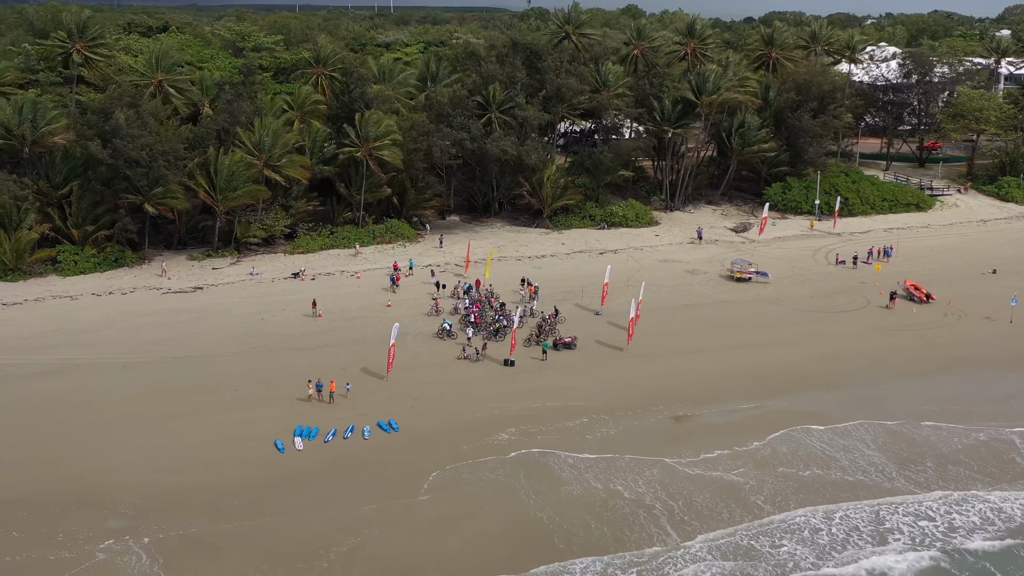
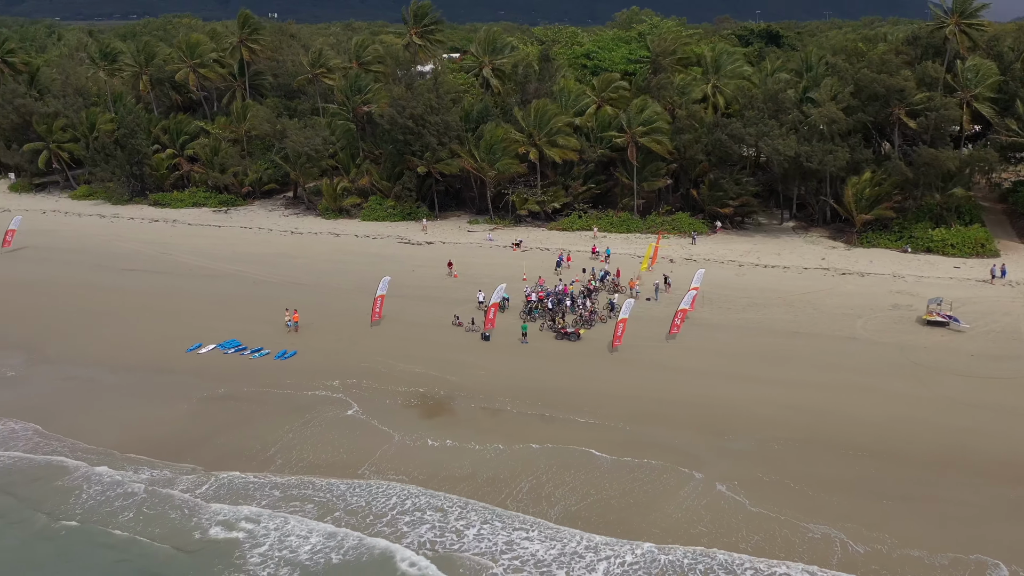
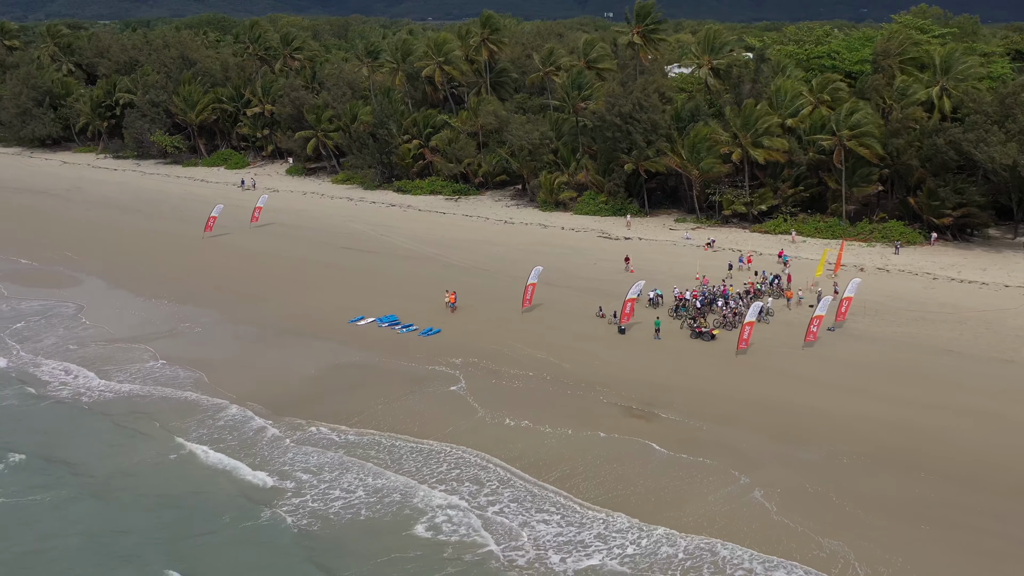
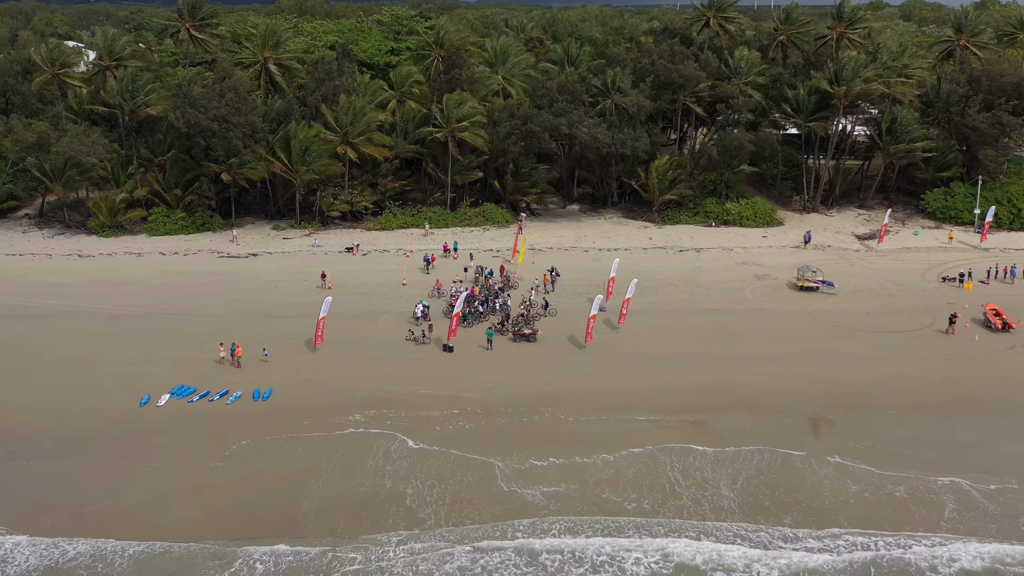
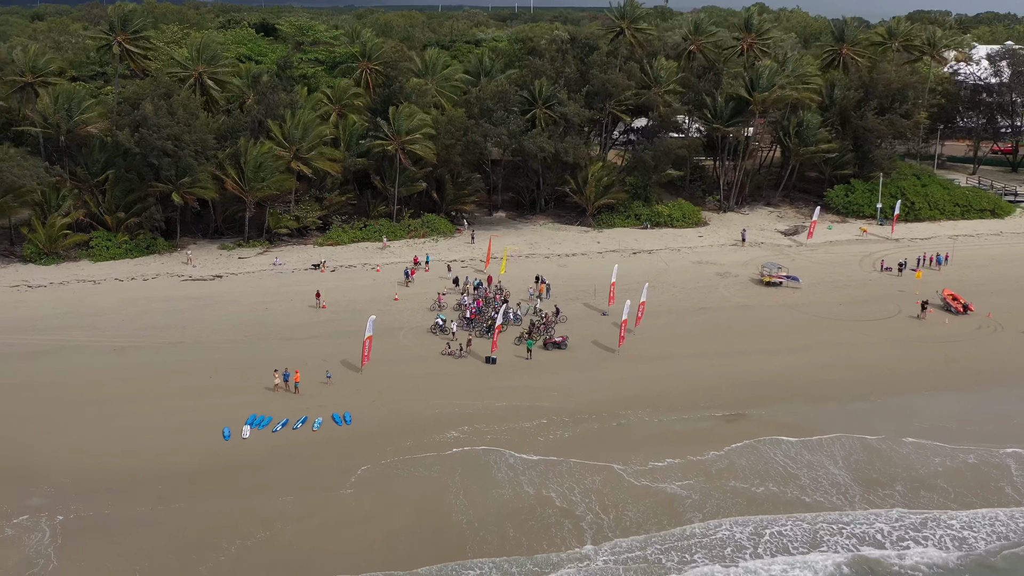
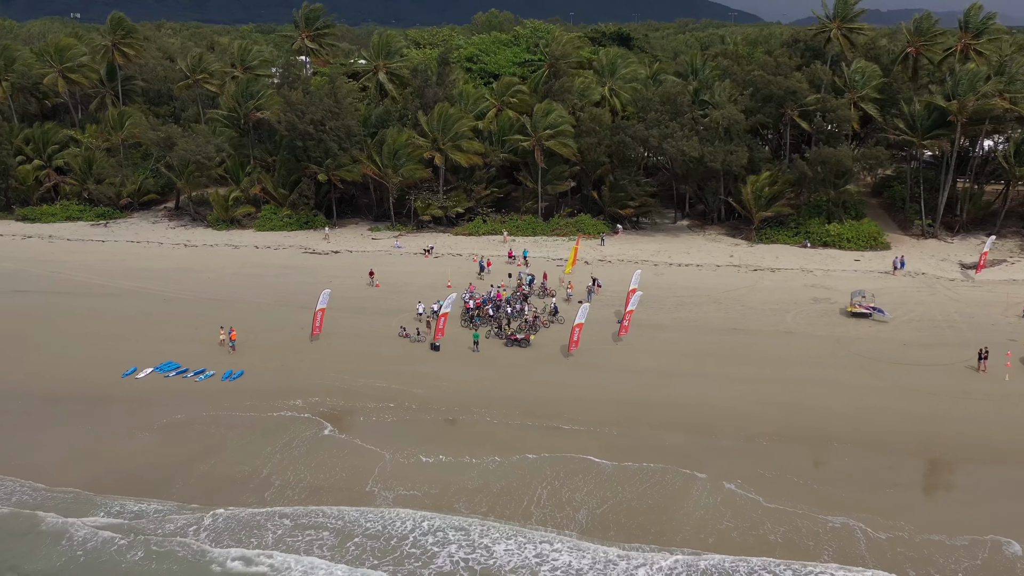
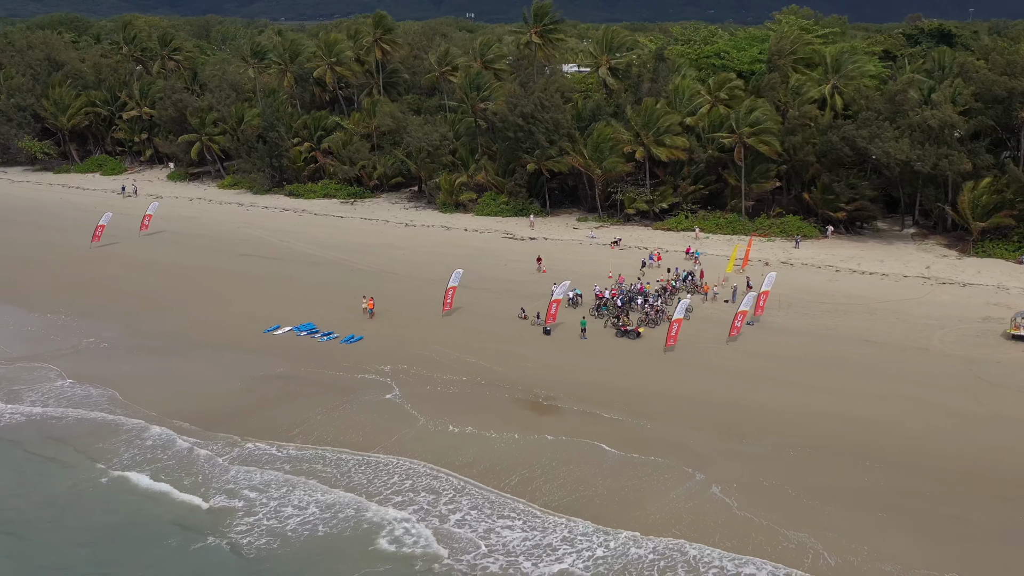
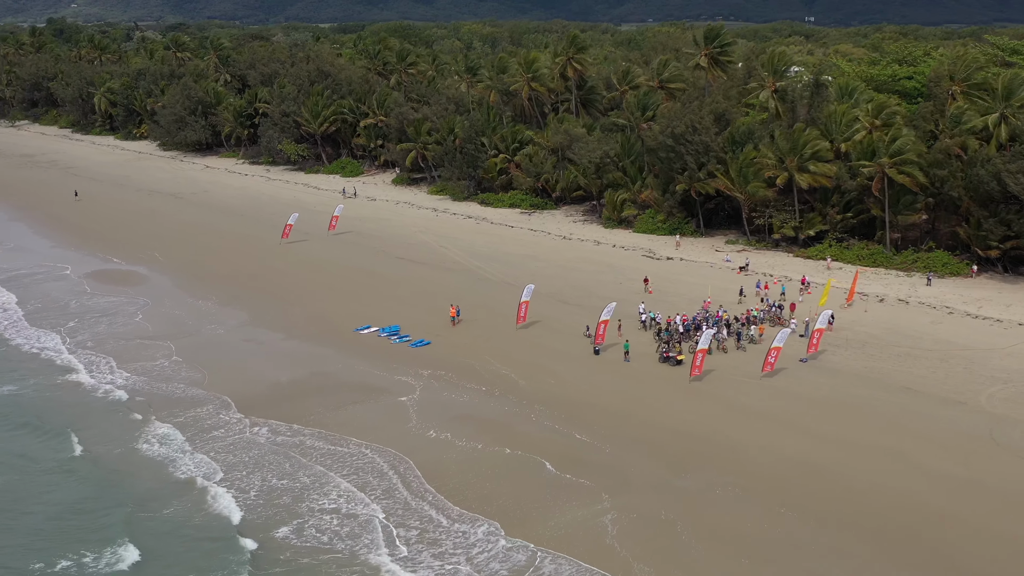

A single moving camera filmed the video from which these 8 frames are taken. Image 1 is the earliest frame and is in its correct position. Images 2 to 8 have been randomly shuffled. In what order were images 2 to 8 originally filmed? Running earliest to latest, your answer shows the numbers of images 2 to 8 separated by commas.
5, 4, 6, 2, 7, 3, 8
